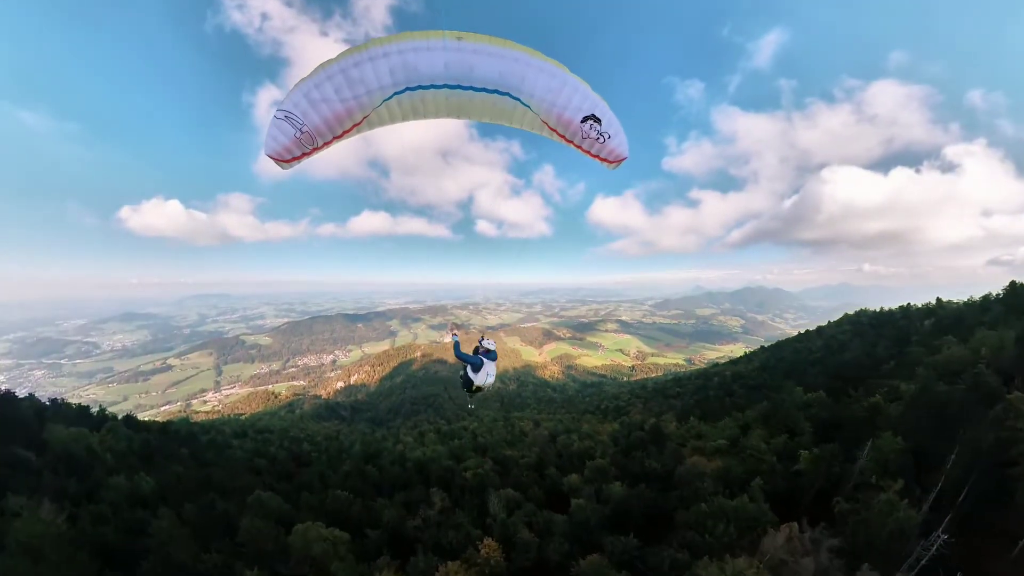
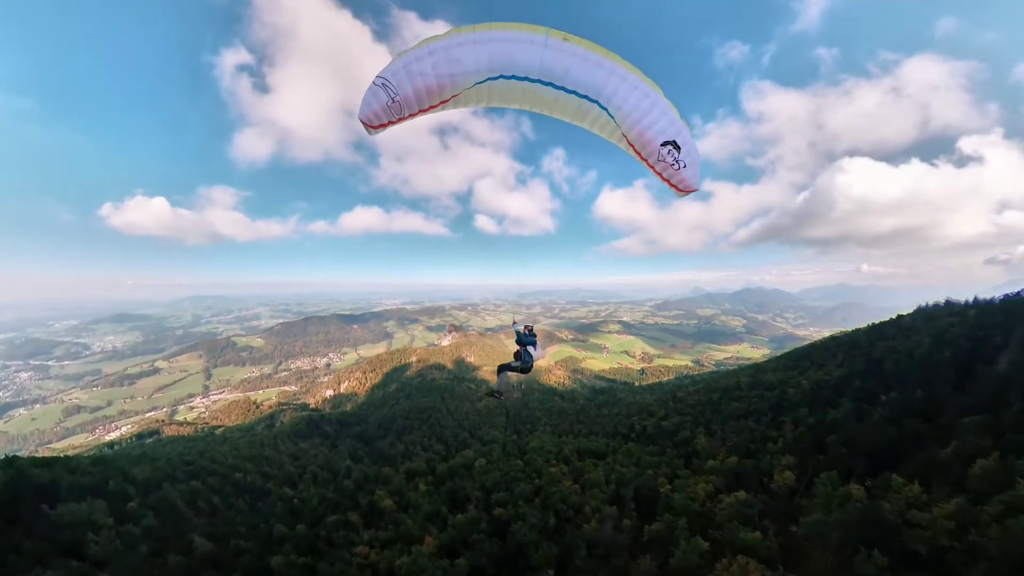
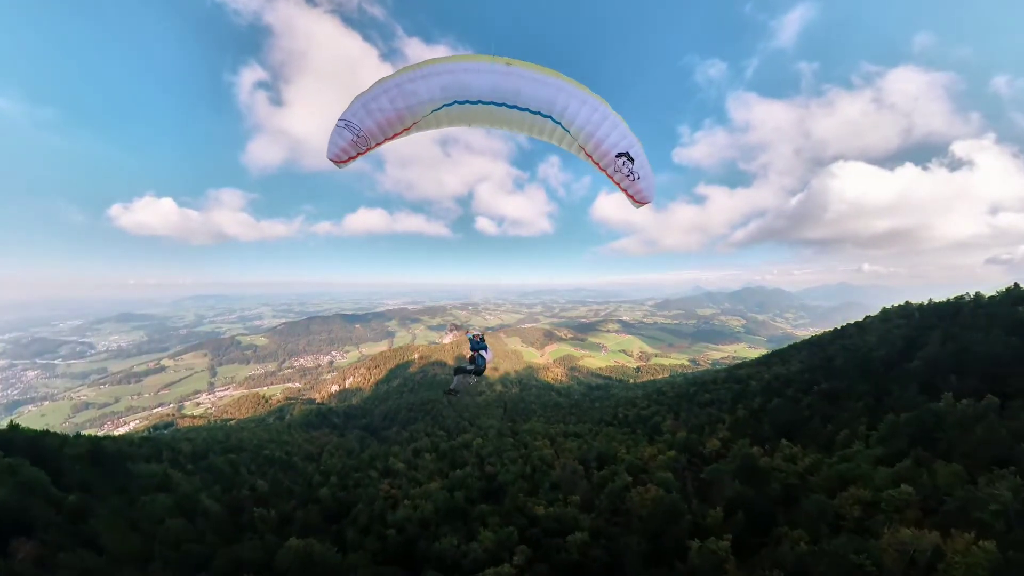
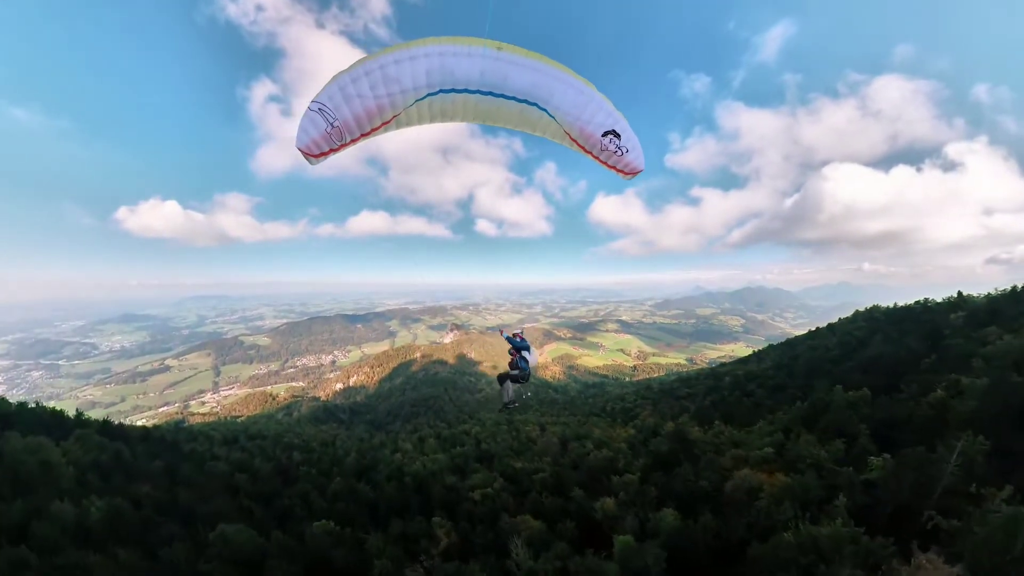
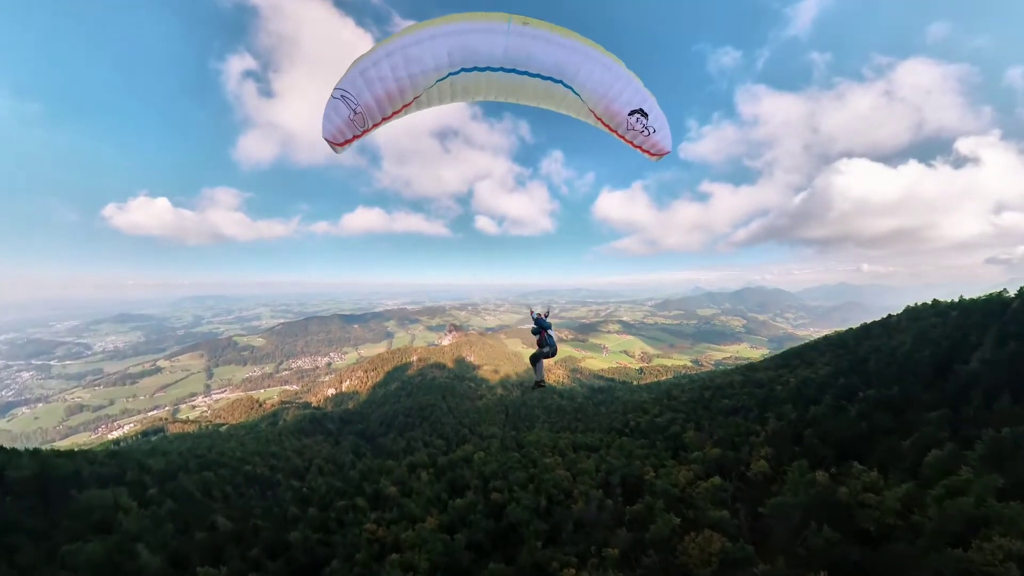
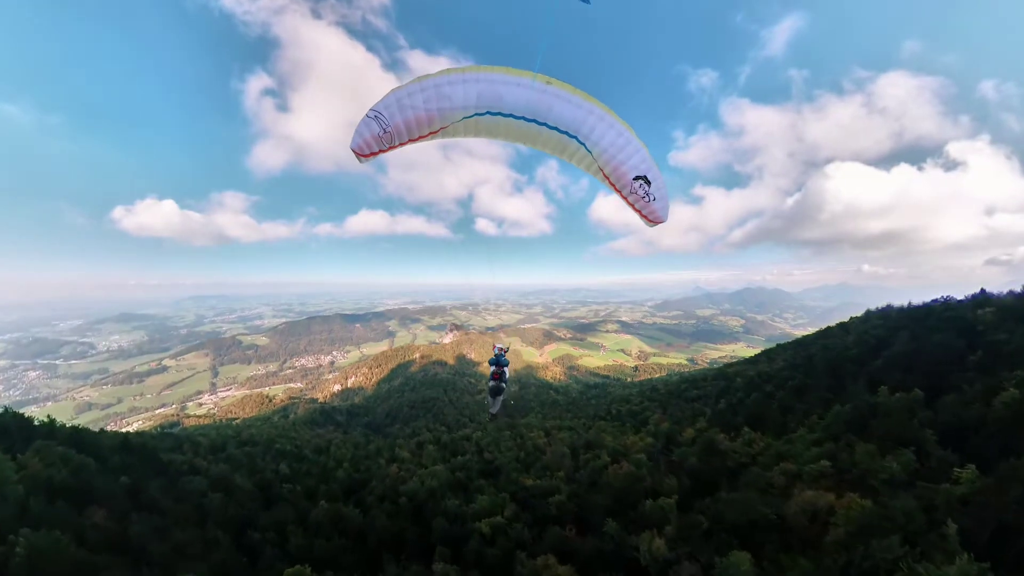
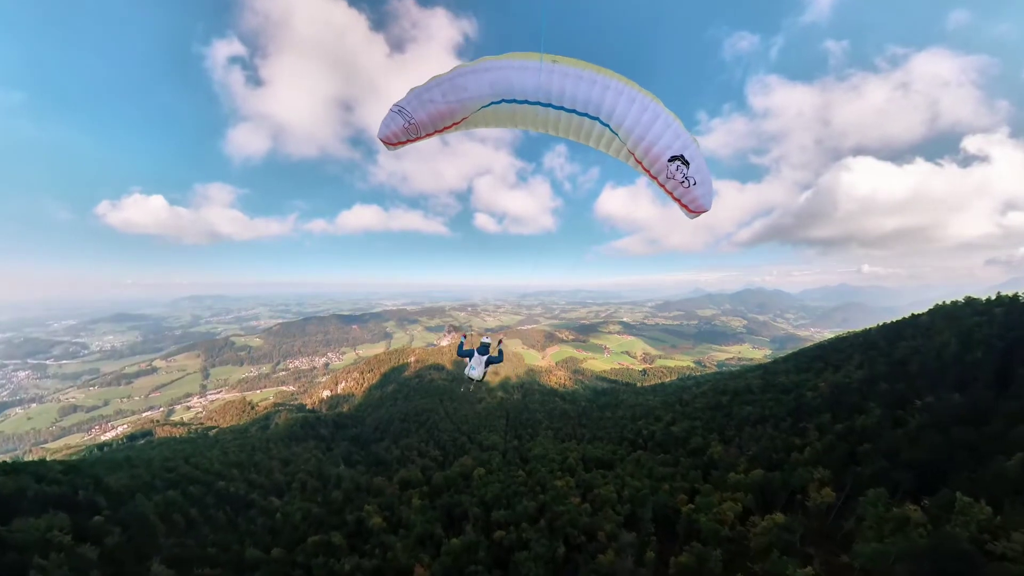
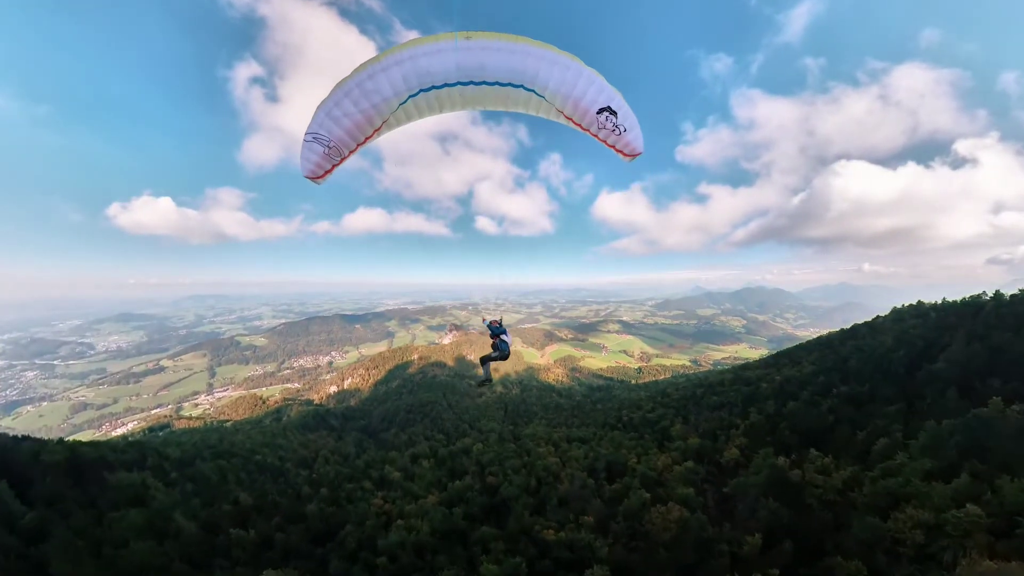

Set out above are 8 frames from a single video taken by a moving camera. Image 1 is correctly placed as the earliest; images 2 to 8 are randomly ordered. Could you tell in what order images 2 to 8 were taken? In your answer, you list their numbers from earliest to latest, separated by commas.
4, 6, 3, 8, 5, 2, 7
